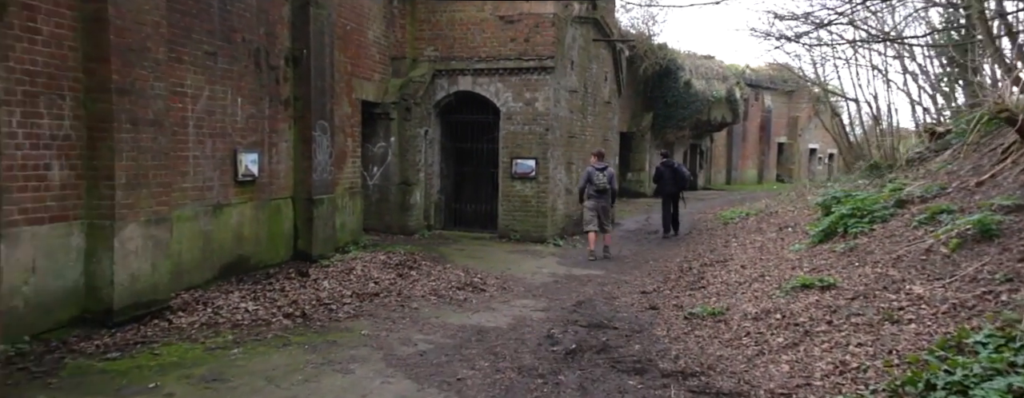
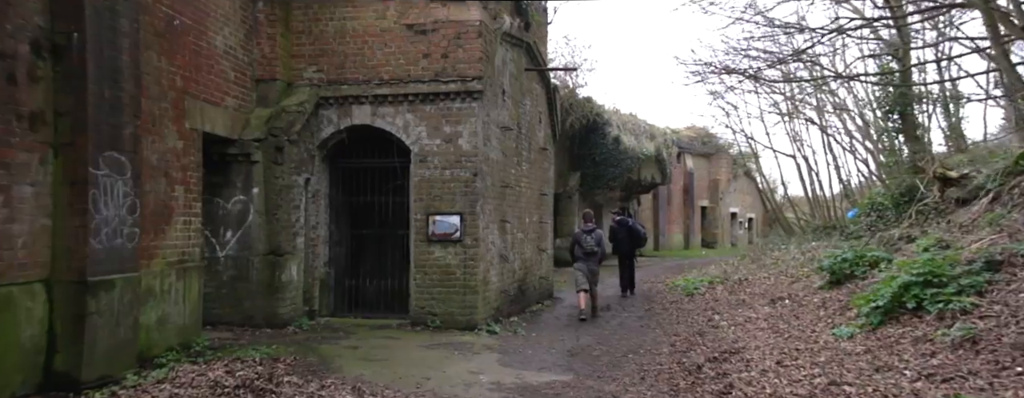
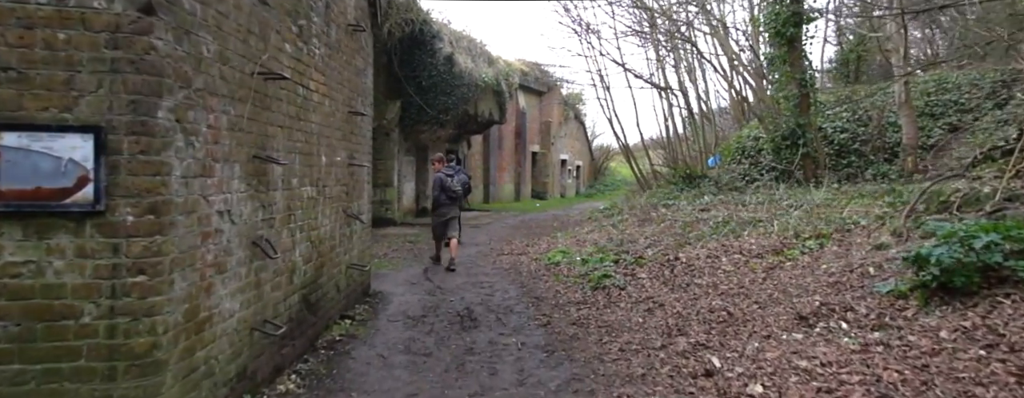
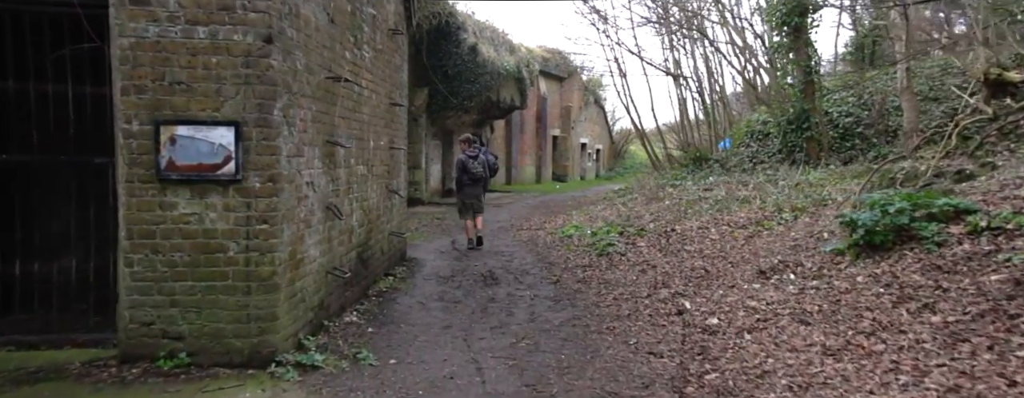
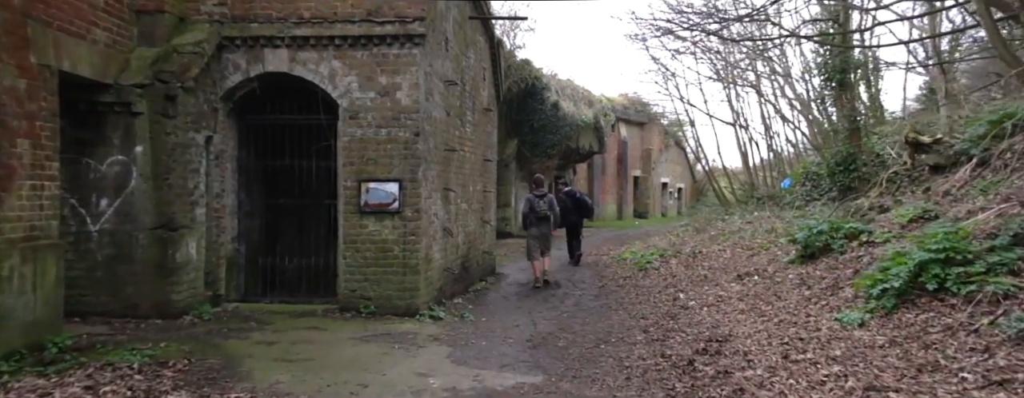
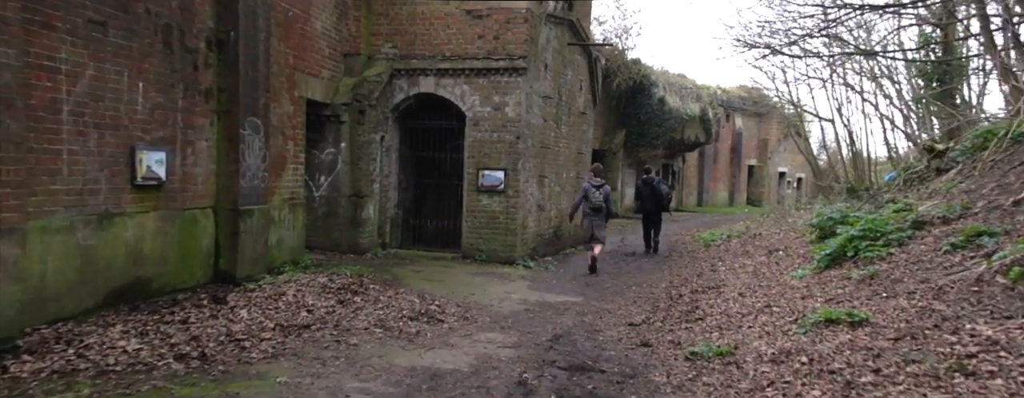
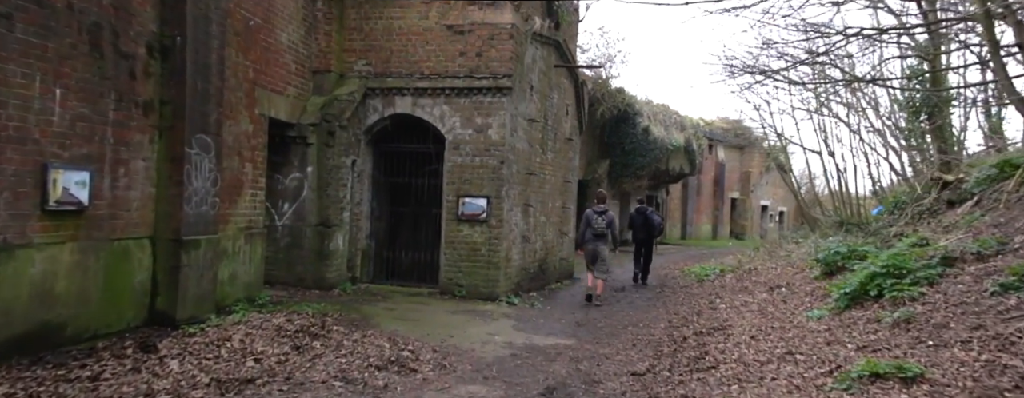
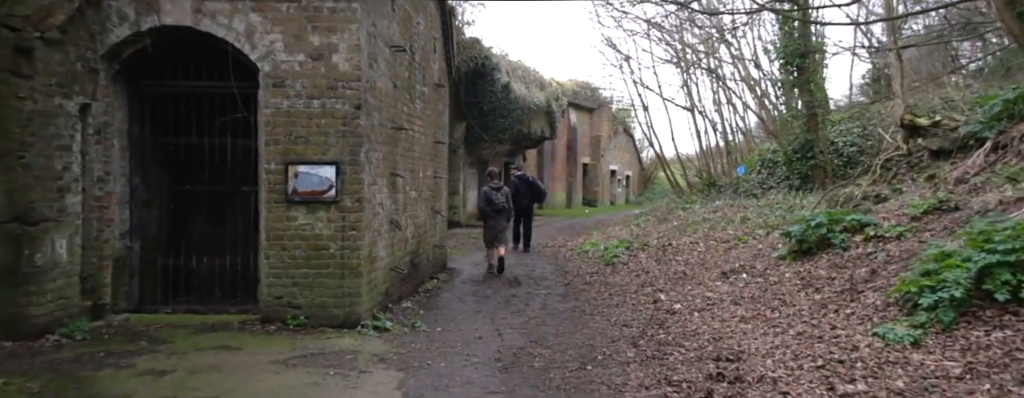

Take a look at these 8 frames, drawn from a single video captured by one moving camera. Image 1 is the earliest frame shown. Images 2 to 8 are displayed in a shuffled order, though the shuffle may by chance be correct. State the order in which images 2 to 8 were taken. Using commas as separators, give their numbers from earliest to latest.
6, 7, 2, 5, 8, 4, 3
